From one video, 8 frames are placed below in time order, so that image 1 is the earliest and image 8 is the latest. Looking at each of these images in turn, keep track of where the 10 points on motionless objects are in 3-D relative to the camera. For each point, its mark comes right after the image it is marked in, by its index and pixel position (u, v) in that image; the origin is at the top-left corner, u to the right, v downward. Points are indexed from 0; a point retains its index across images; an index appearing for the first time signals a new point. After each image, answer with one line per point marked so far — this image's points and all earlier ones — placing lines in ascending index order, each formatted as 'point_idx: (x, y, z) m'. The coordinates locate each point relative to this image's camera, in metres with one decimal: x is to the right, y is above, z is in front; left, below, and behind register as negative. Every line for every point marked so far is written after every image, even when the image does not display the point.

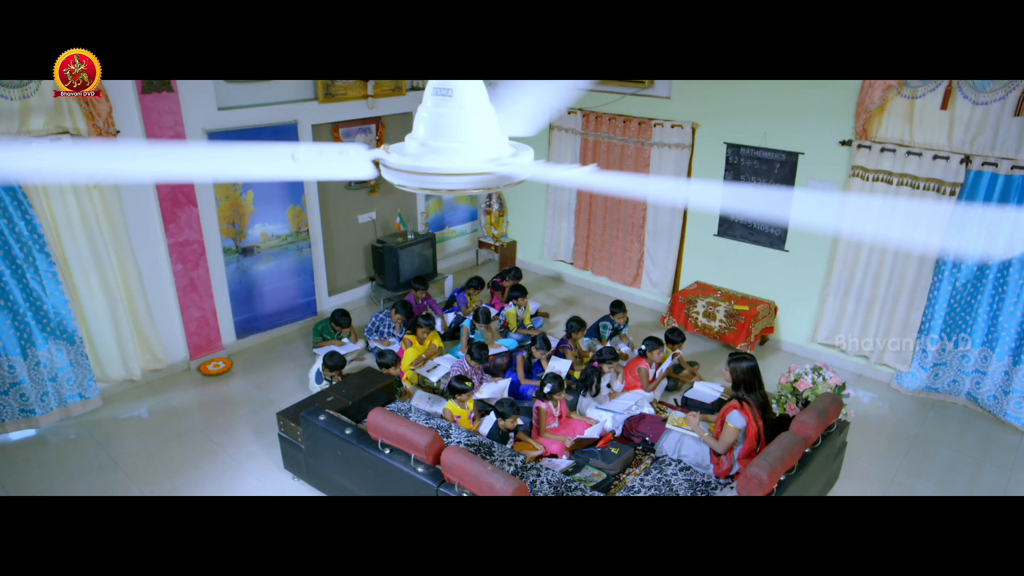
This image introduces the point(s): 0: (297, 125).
0: (-2.0, +1.5, +6.2) m
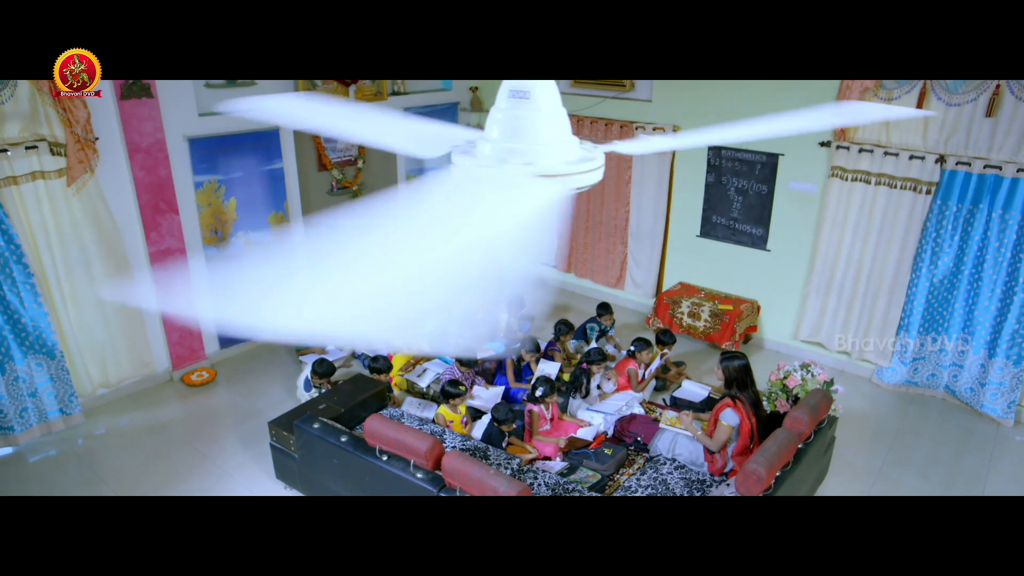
0: (-2.1, +1.4, +6.1) m
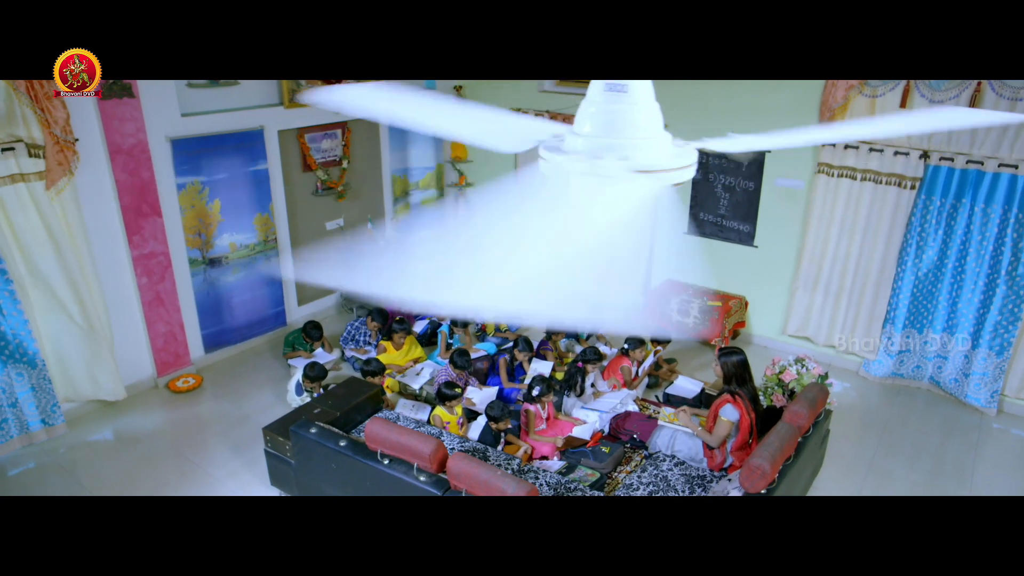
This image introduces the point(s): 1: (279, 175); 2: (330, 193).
0: (-2.2, +1.4, +6.0) m
1: (-2.2, +1.1, +6.2) m
2: (-1.8, +1.0, +6.8) m
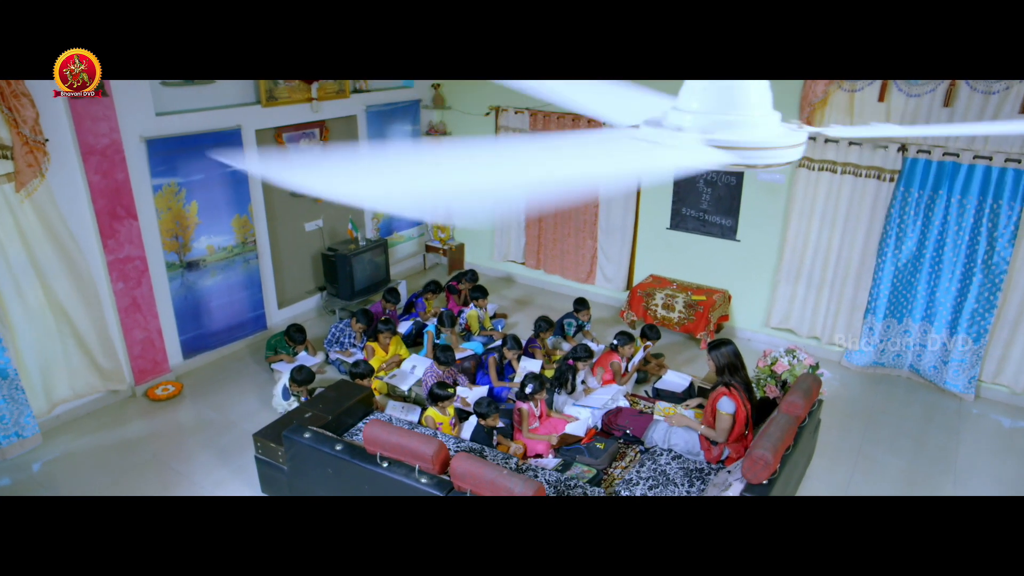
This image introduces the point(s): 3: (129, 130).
0: (-2.4, +1.4, +5.8) m
1: (-2.3, +1.0, +6.1) m
2: (-2.0, +0.9, +6.7) m
3: (-2.9, +1.2, +5.1) m
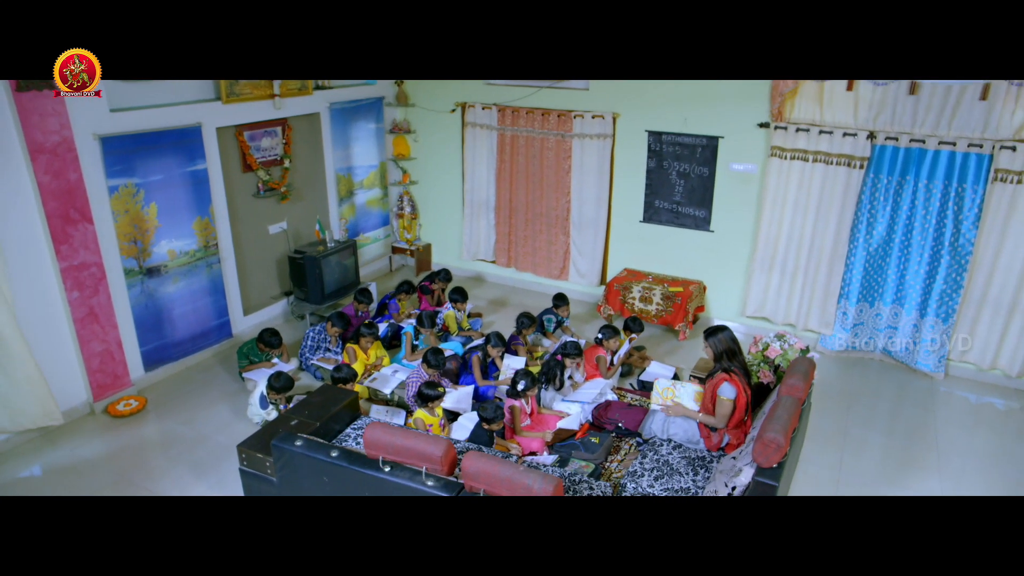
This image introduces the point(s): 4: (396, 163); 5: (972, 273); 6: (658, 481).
0: (-2.6, +1.3, +5.5) m
1: (-2.5, +1.0, +5.8) m
2: (-2.3, +0.9, +6.4) m
3: (-3.0, +1.1, +4.7) m
4: (-1.4, +1.5, +7.9) m
5: (+3.8, +0.1, +5.5) m
6: (+0.8, -1.1, +3.8) m
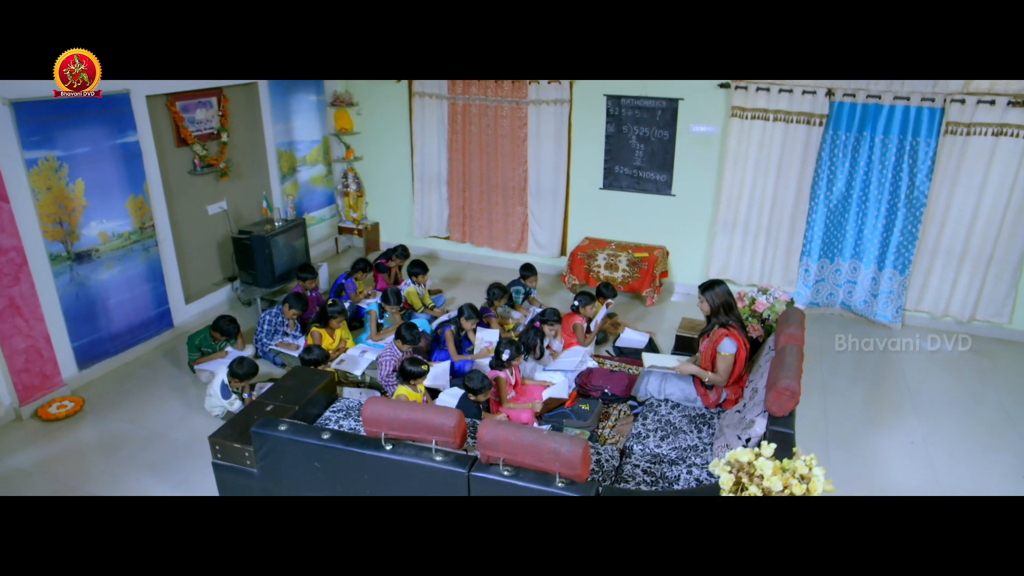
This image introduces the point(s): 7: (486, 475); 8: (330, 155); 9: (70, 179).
0: (-2.8, +1.4, +5.0) m
1: (-2.8, +1.1, +5.2) m
2: (-2.6, +1.0, +5.8) m
3: (-3.2, +1.2, +4.1) m
4: (-1.9, +1.7, +7.4) m
5: (+3.5, +0.5, +5.7) m
6: (+0.8, -0.9, +3.7) m
7: (-0.1, -0.8, +2.9) m
8: (-2.0, +1.5, +7.4) m
9: (-3.1, +0.8, +4.6) m
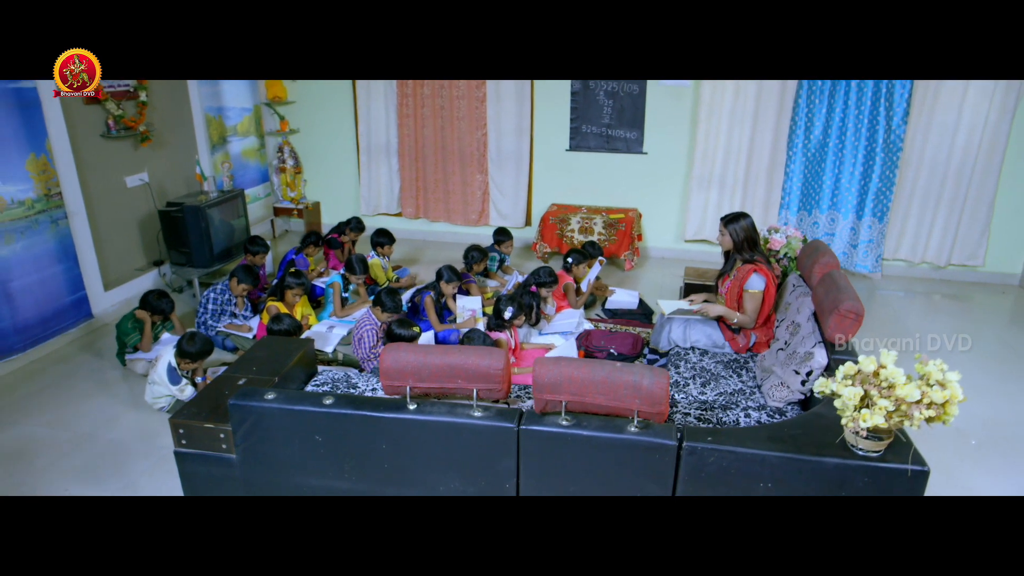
0: (-3.0, +1.6, +4.1) m
1: (-3.0, +1.2, +4.4) m
2: (-2.9, +1.2, +5.0) m
3: (-3.2, +1.3, +3.2) m
4: (-2.4, +1.8, +6.7) m
5: (+3.3, +1.0, +5.6) m
6: (+1.0, -0.5, +3.3) m
7: (+0.1, -0.5, +2.4) m
8: (-2.5, +1.6, +6.7) m
9: (-3.1, +0.9, +3.7) m
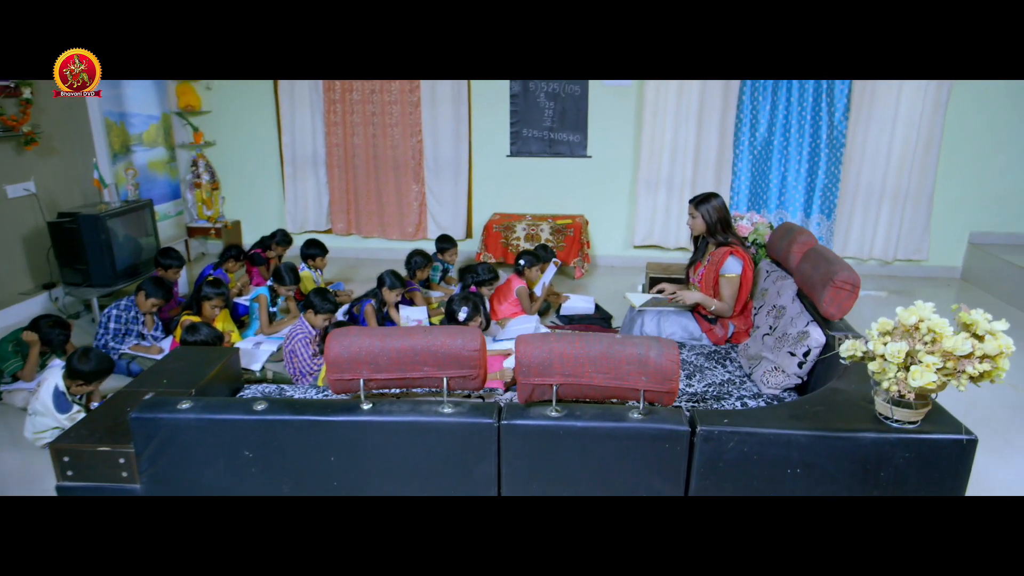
0: (-3.3, +1.5, +3.5) m
1: (-3.3, +1.1, +3.7) m
2: (-3.2, +1.0, +4.3) m
3: (-3.4, +1.3, +2.5) m
4: (-3.0, +1.5, +6.1) m
5: (+2.8, +1.0, +5.6) m
6: (+0.8, -0.4, +3.0) m
7: (0.0, -0.4, +2.0) m
8: (-3.1, +1.4, +6.0) m
9: (-3.4, +0.8, +3.0) m
